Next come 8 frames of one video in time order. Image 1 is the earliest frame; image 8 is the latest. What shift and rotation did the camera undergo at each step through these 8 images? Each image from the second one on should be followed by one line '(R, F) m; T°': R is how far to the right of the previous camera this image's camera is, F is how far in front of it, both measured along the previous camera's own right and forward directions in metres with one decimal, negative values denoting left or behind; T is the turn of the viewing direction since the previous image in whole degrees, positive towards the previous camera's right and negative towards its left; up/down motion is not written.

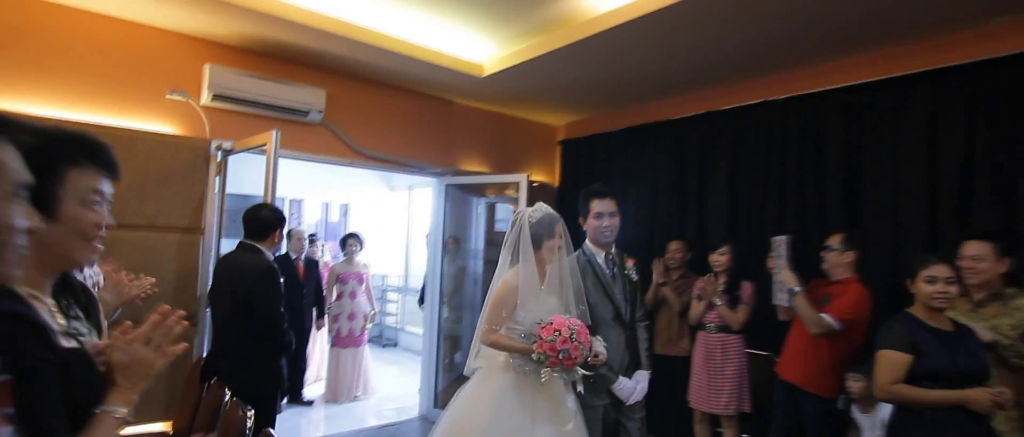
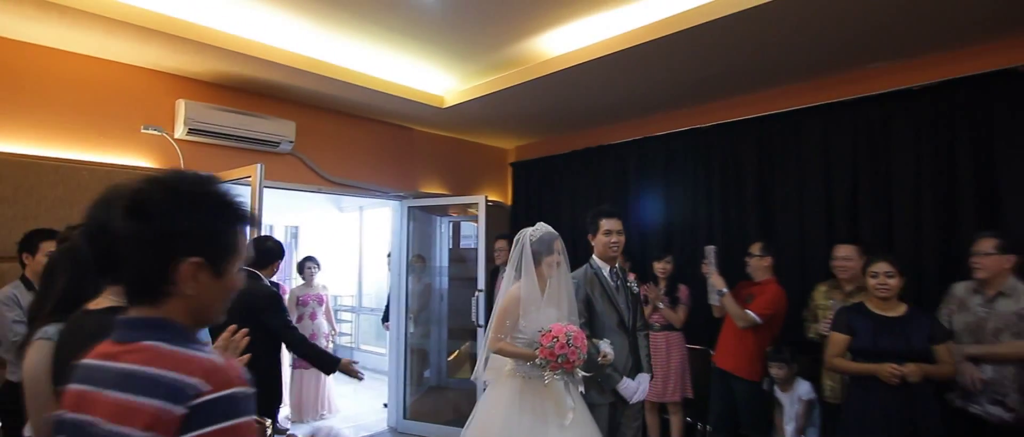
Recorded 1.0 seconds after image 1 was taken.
(-0.2, -0.3) m; +7°
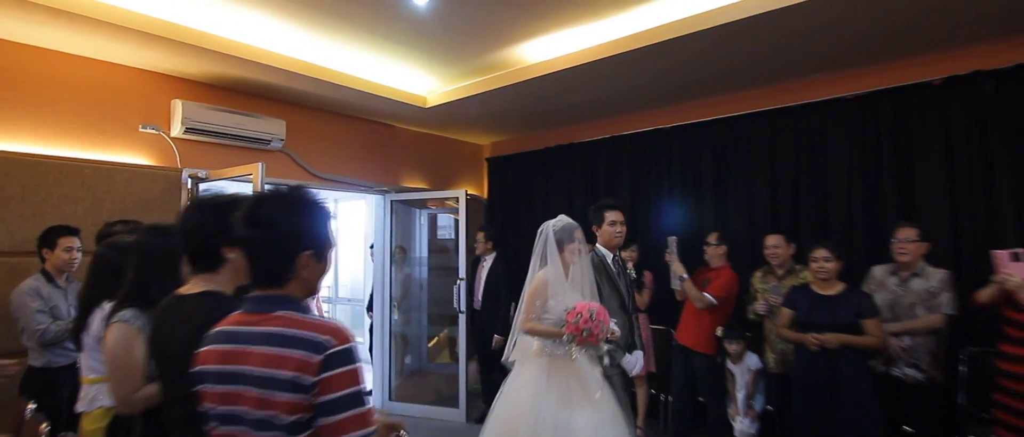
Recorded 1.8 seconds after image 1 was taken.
(-0.1, -0.3) m; +4°
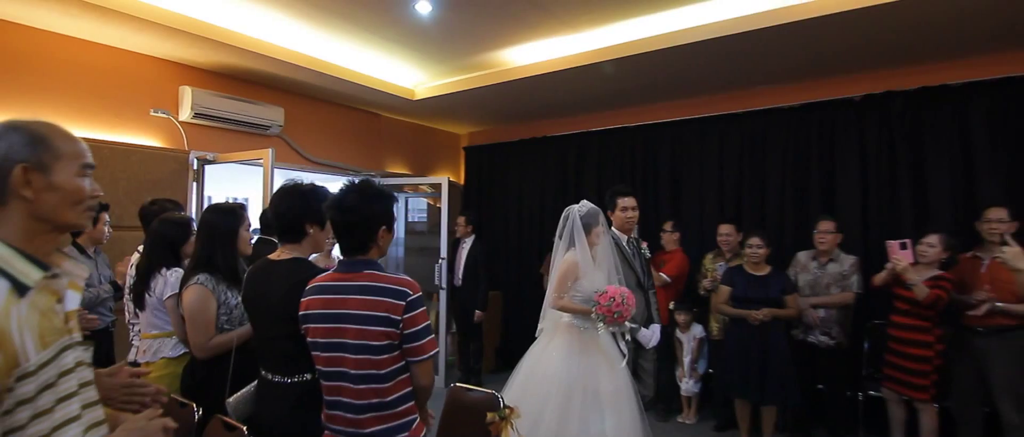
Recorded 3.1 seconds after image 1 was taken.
(-0.2, -0.5) m; +4°
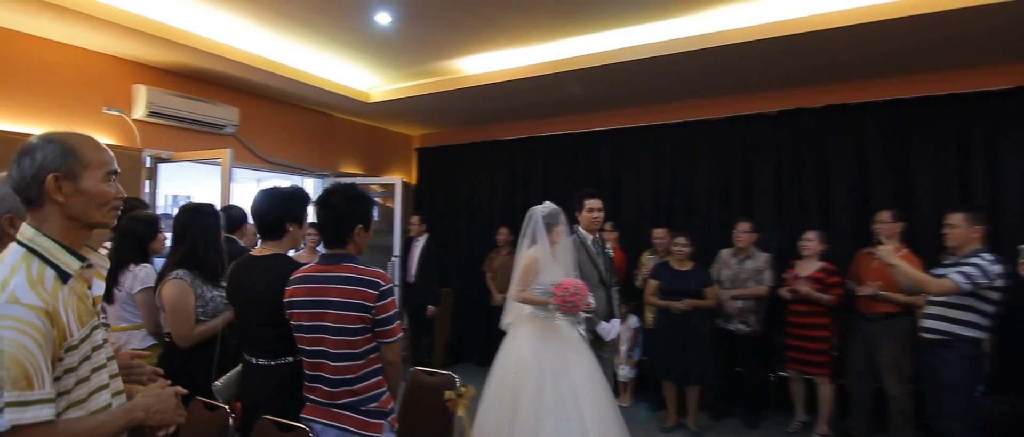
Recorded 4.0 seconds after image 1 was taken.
(0.0, -0.3) m; +6°
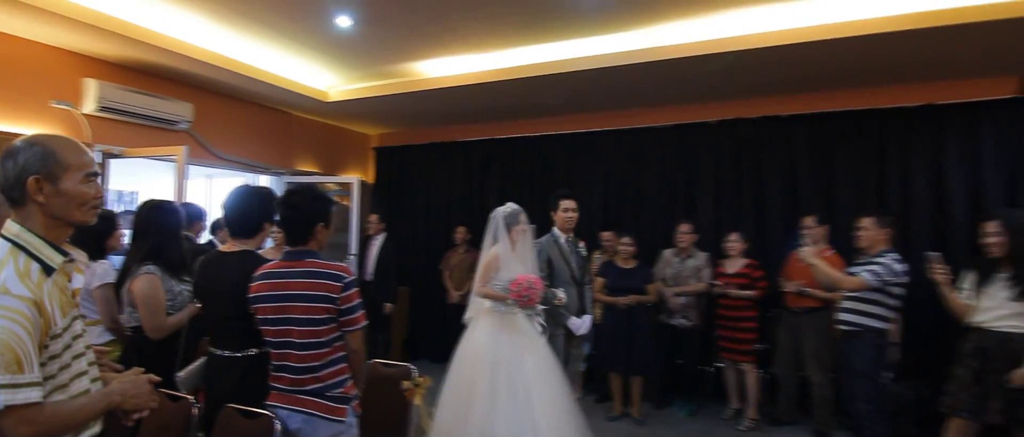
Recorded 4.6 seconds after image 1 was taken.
(0.0, -0.2) m; +5°
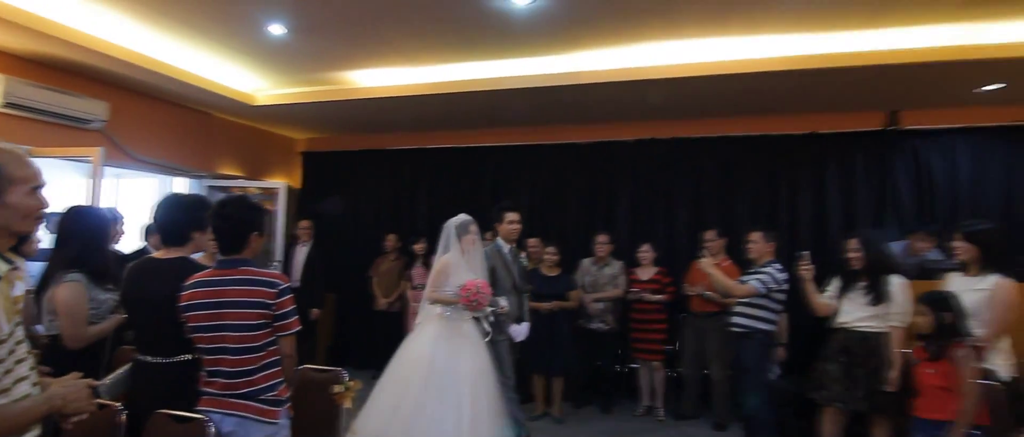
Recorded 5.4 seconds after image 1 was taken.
(0.0, -0.2) m; +8°
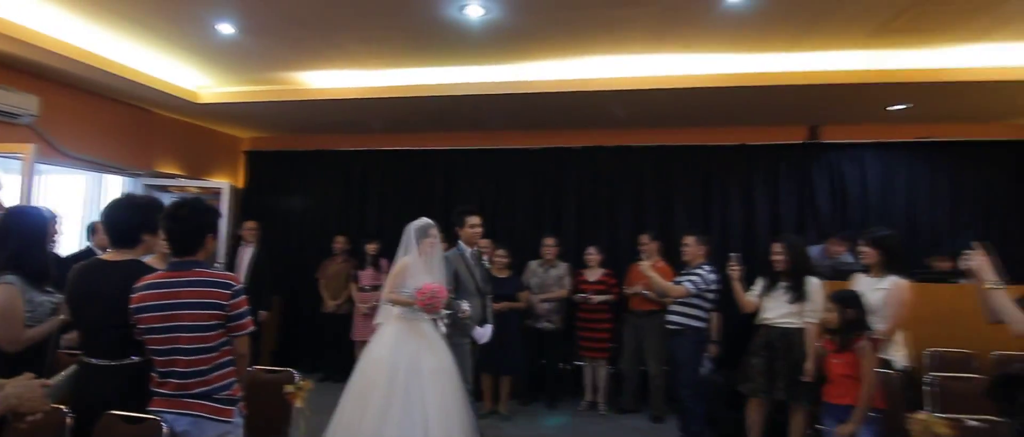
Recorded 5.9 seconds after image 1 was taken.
(0.0, -0.1) m; +6°
